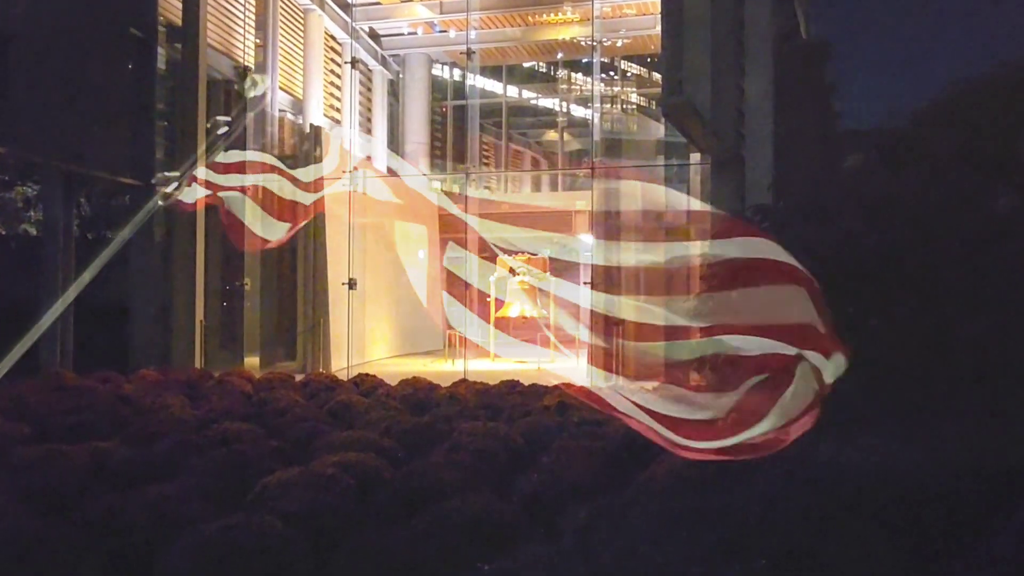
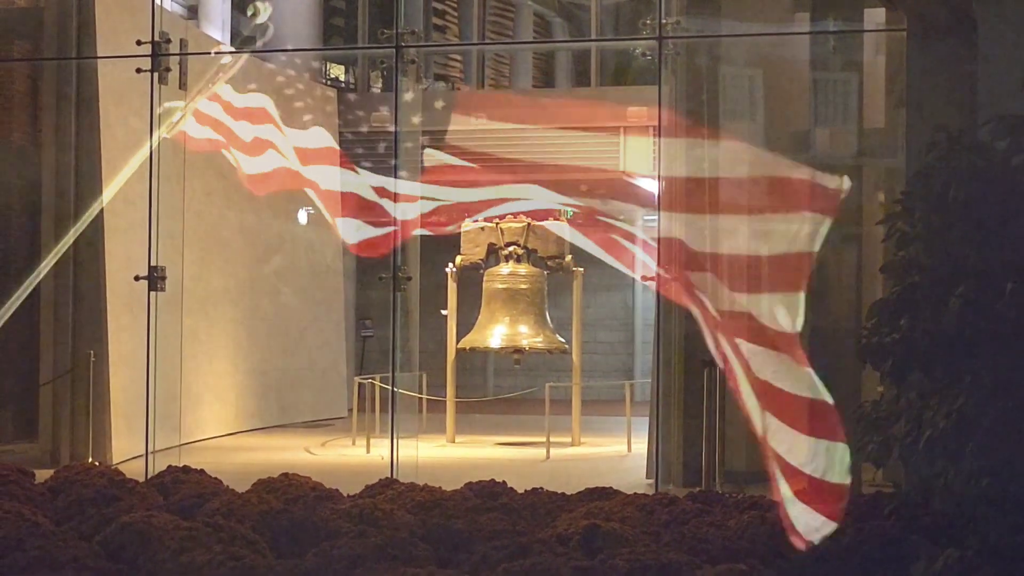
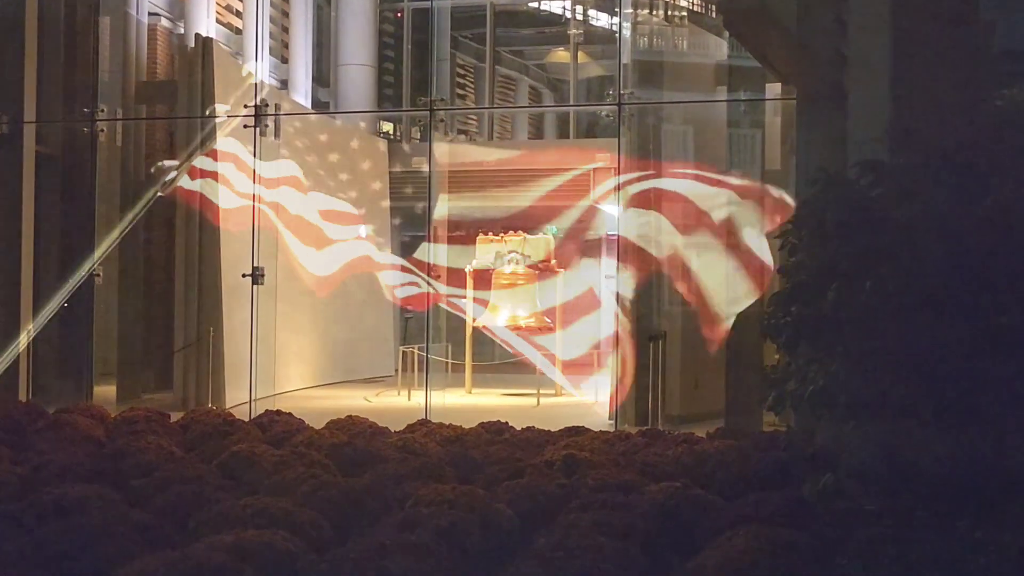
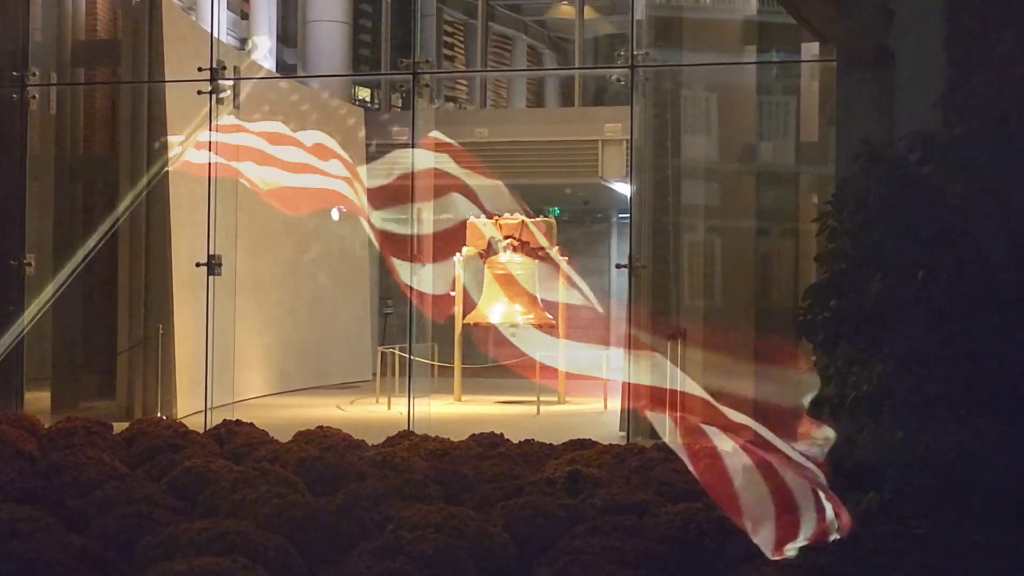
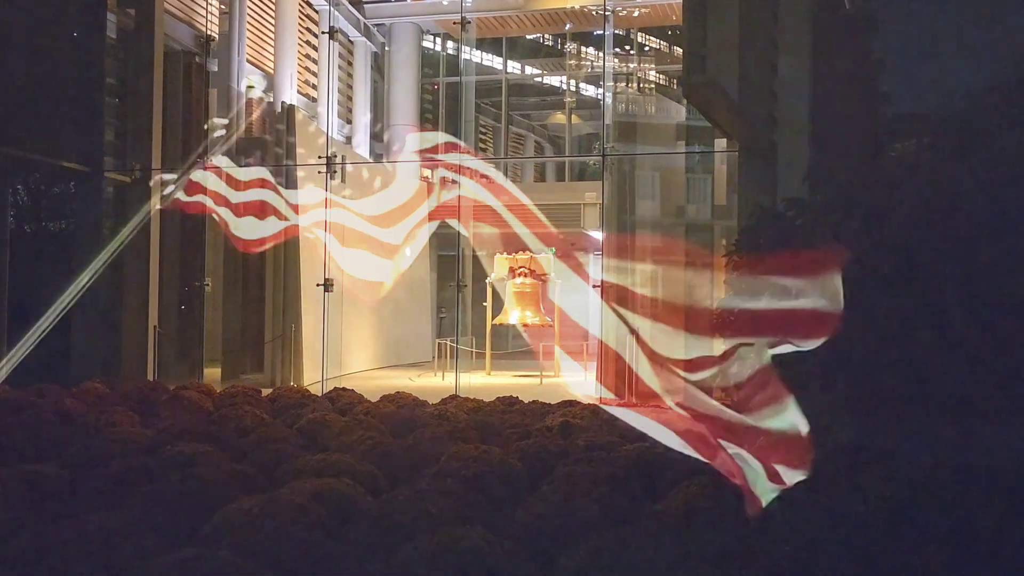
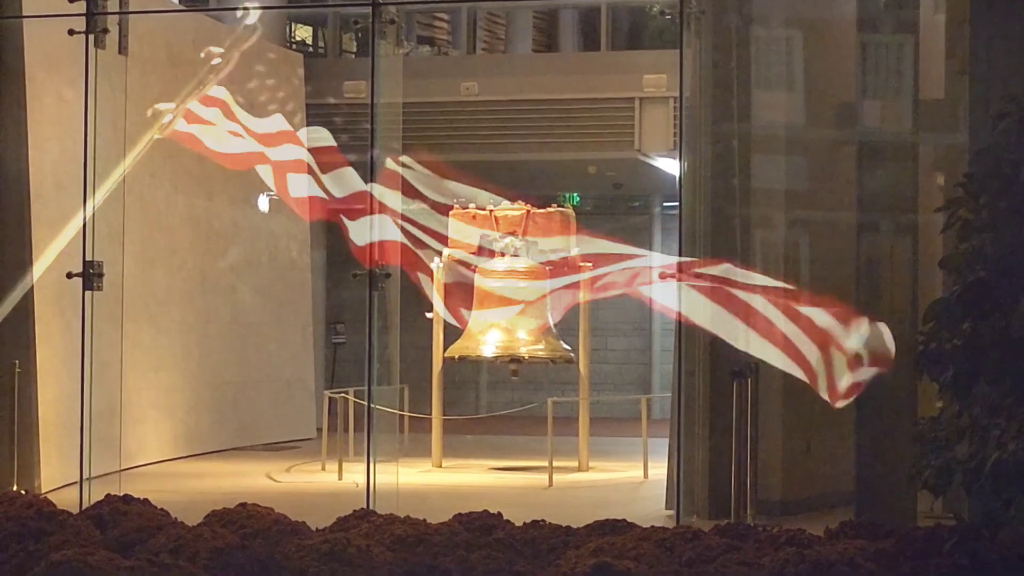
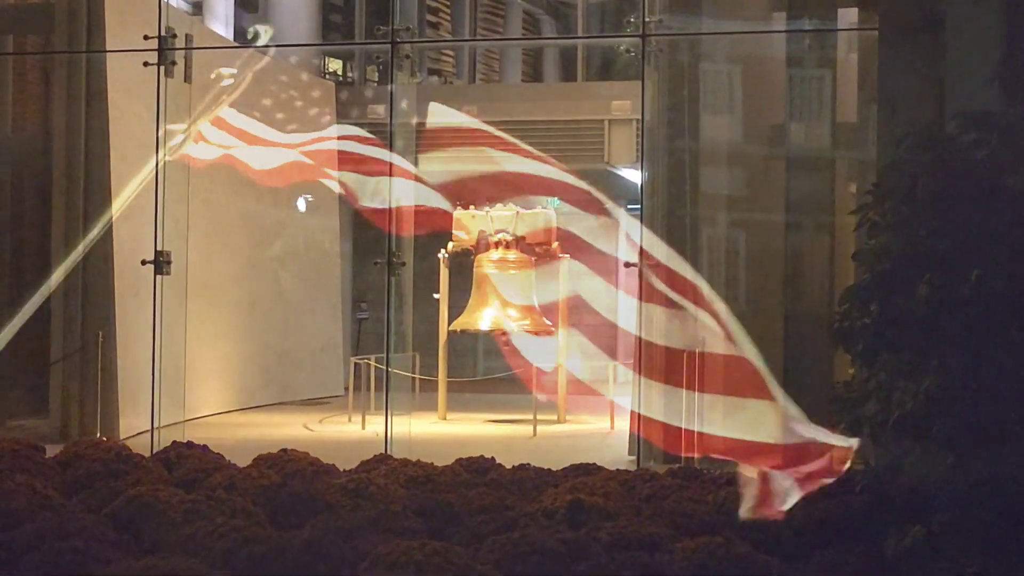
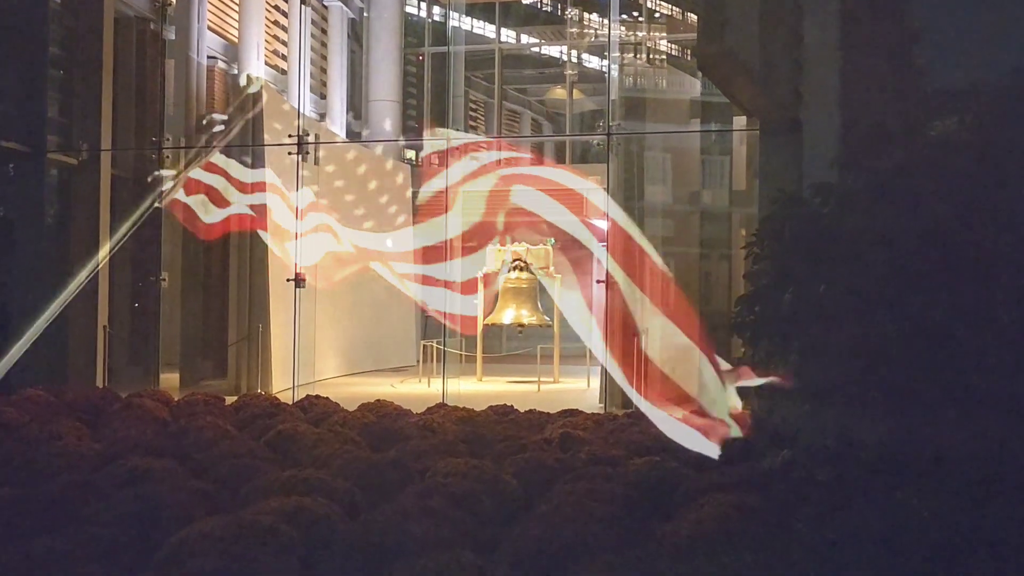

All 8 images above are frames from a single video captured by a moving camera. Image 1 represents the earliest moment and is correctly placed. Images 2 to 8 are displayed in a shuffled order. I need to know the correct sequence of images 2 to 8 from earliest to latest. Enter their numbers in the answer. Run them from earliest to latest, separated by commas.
5, 8, 3, 4, 7, 2, 6
